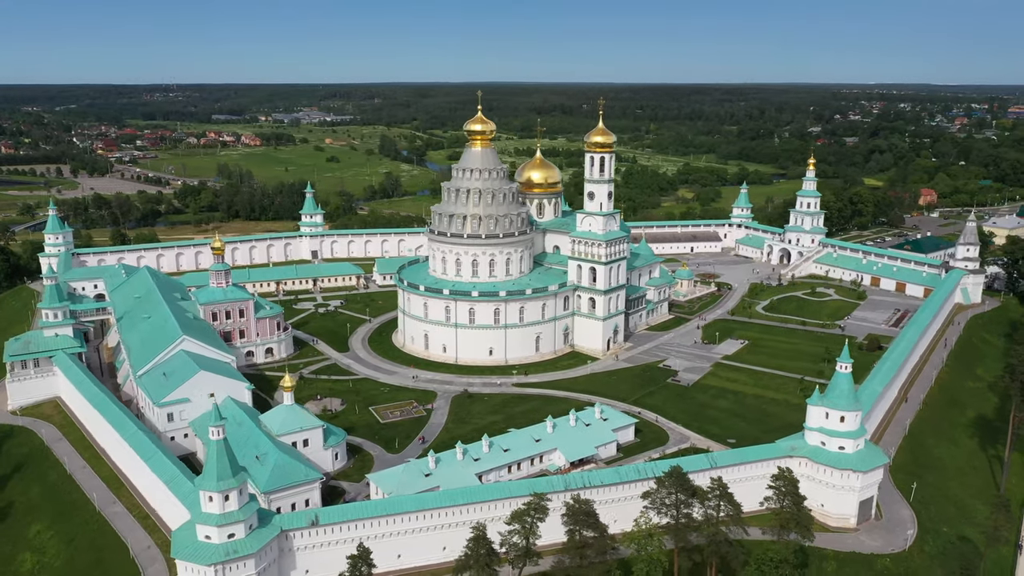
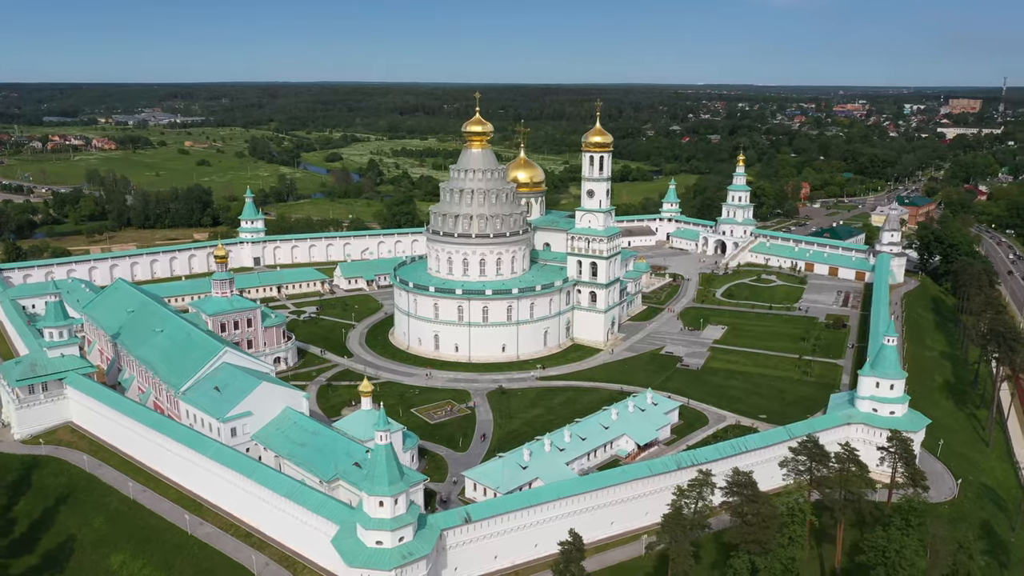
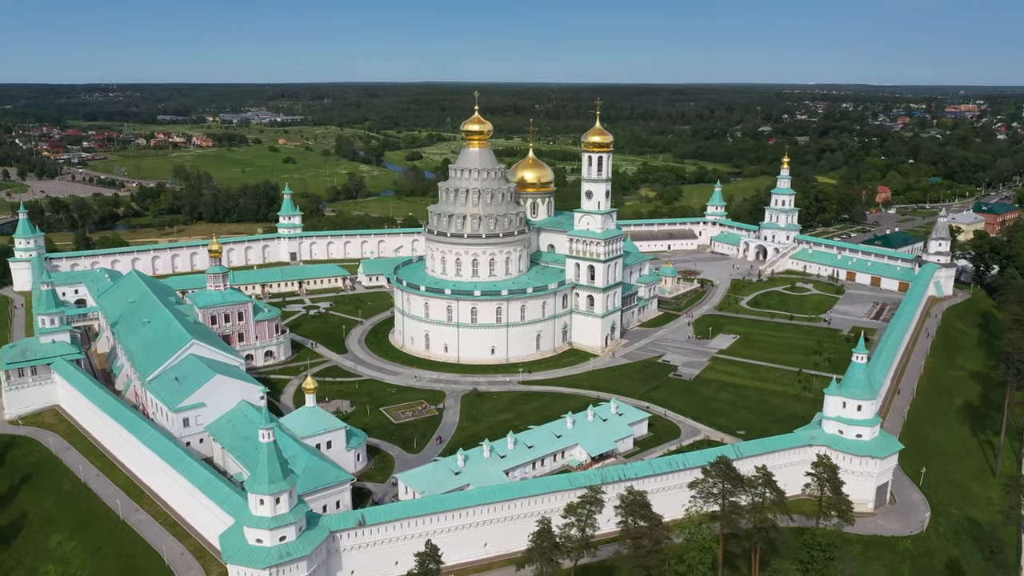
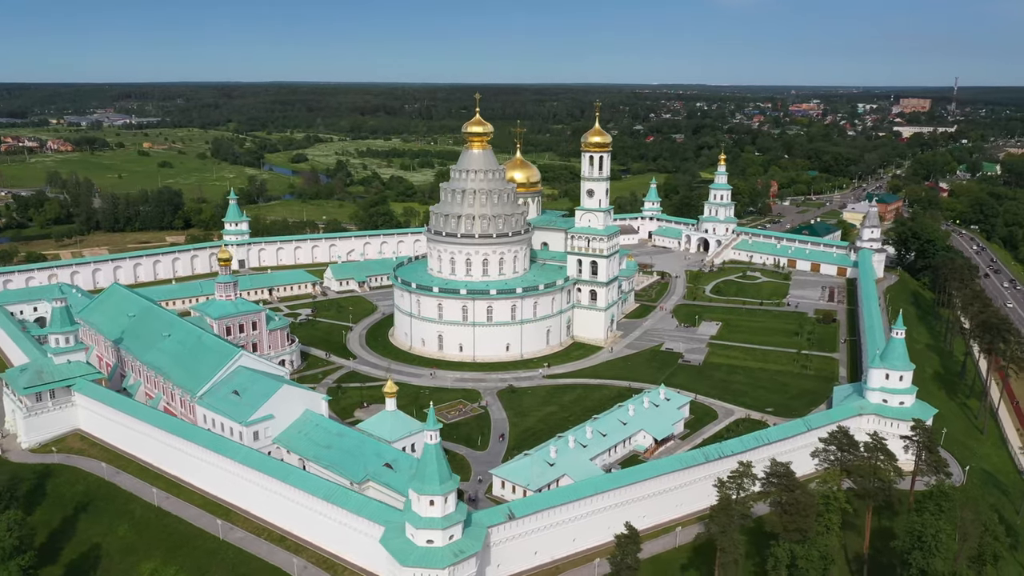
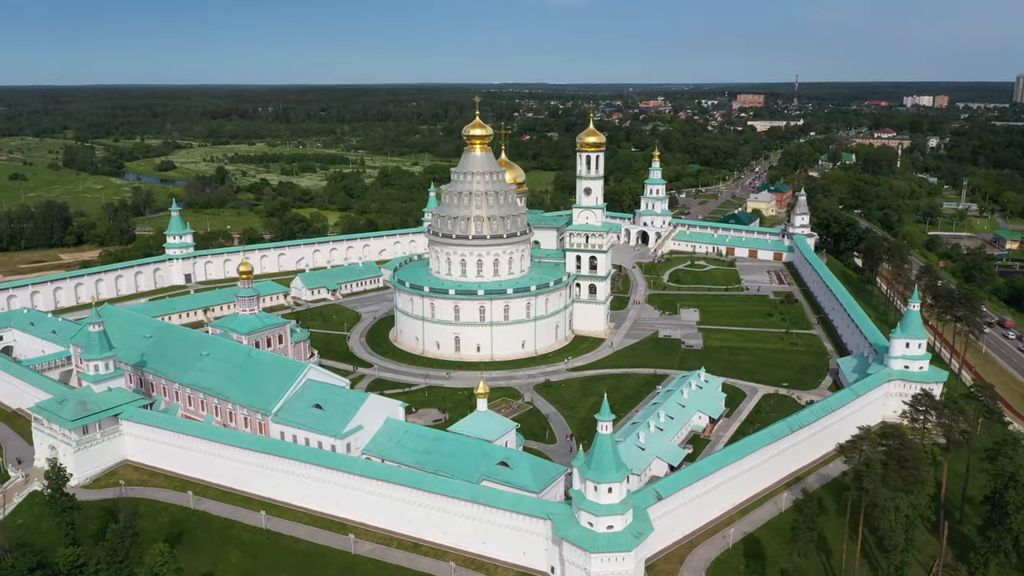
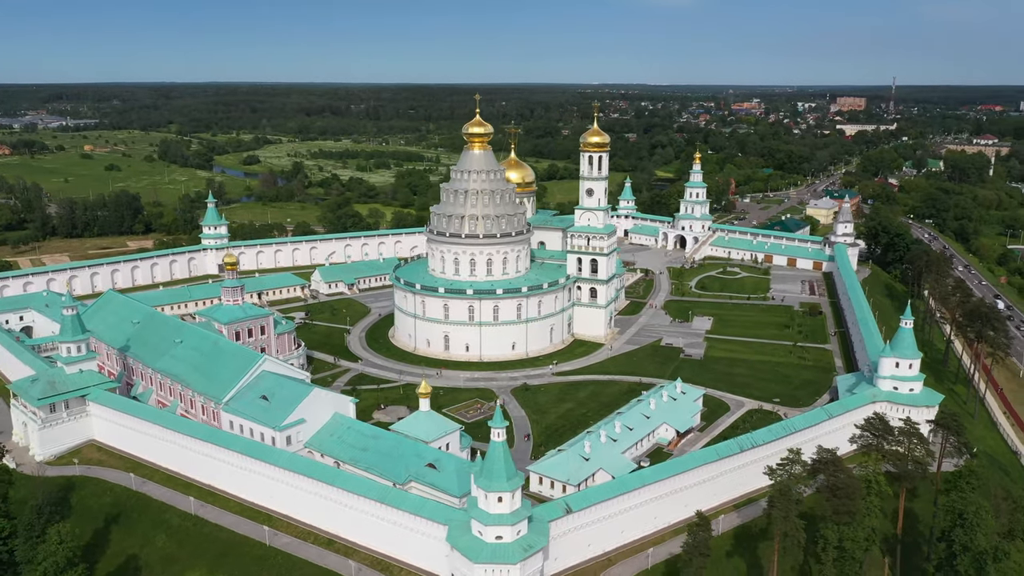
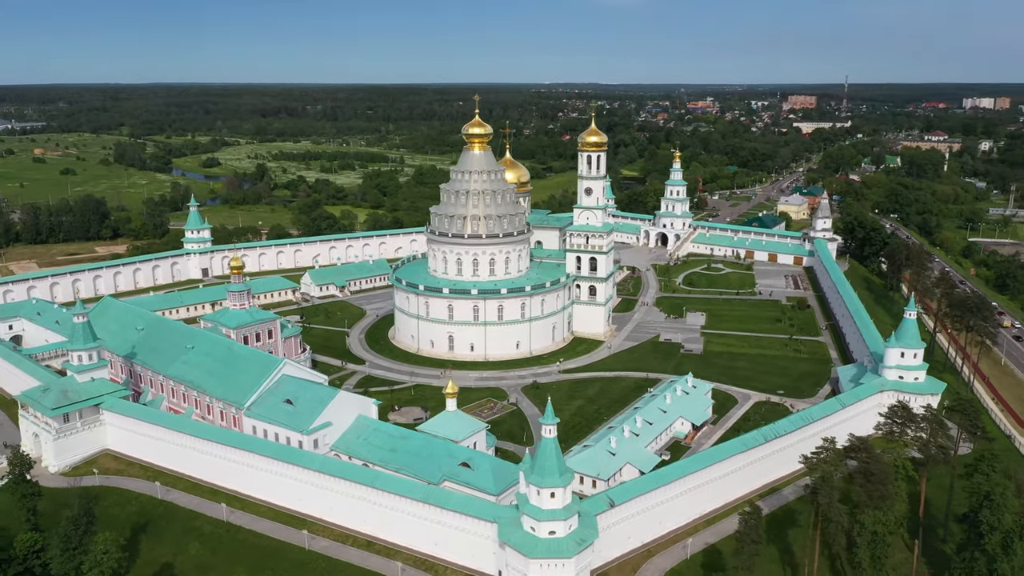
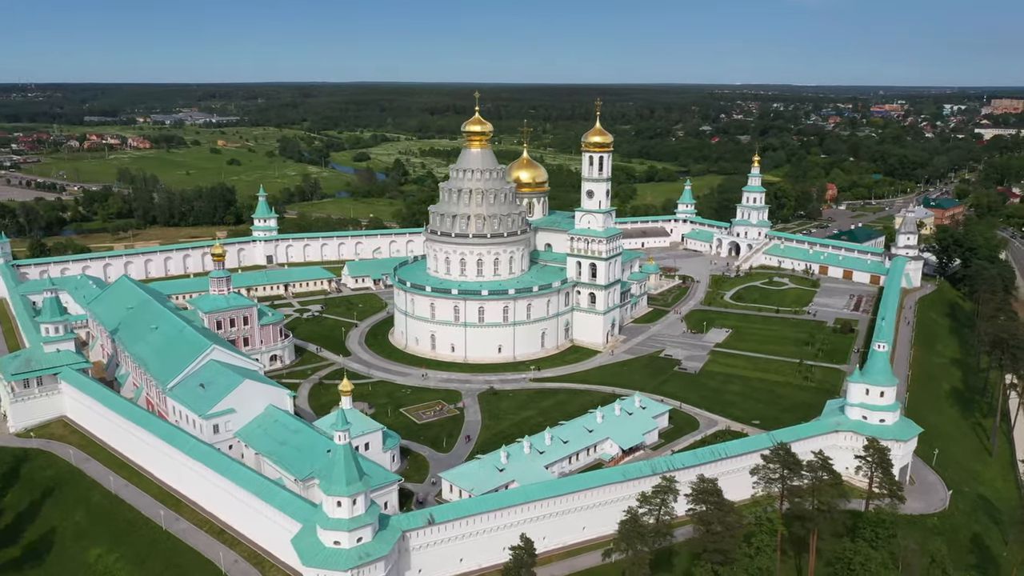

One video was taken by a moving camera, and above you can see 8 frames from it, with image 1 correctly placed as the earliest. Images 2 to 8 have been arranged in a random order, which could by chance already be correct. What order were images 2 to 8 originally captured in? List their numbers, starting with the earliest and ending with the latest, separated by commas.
3, 8, 2, 4, 6, 7, 5
